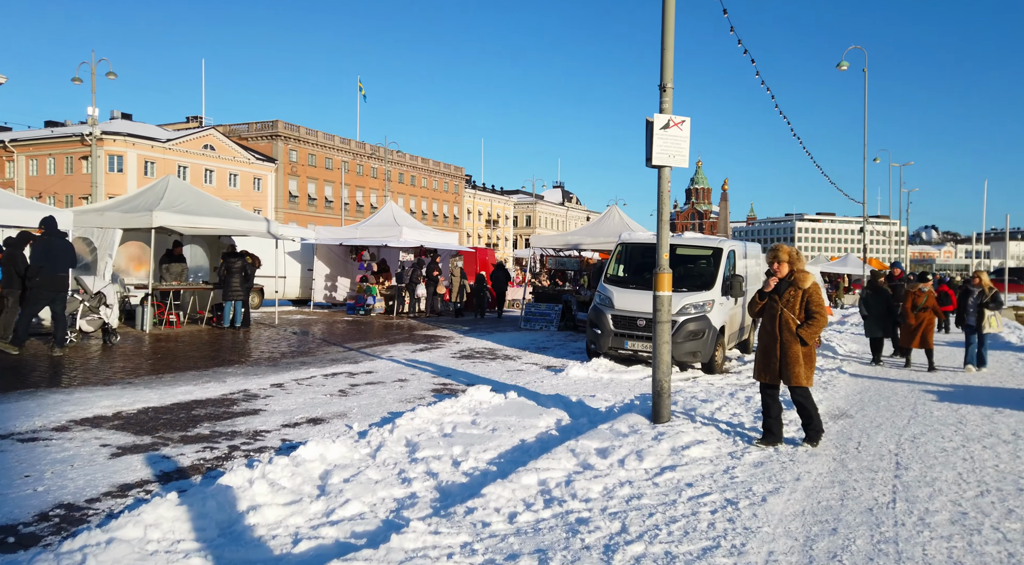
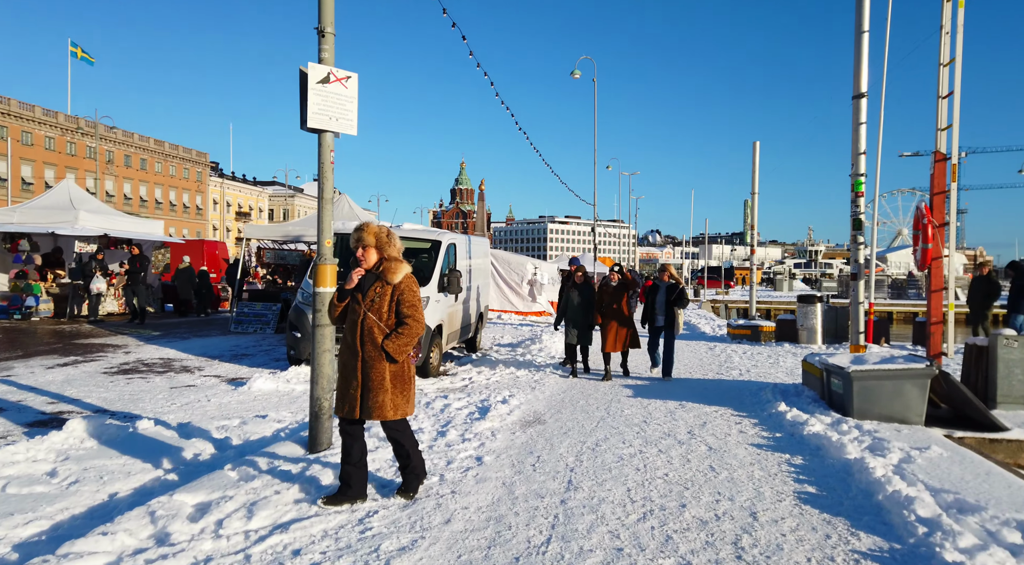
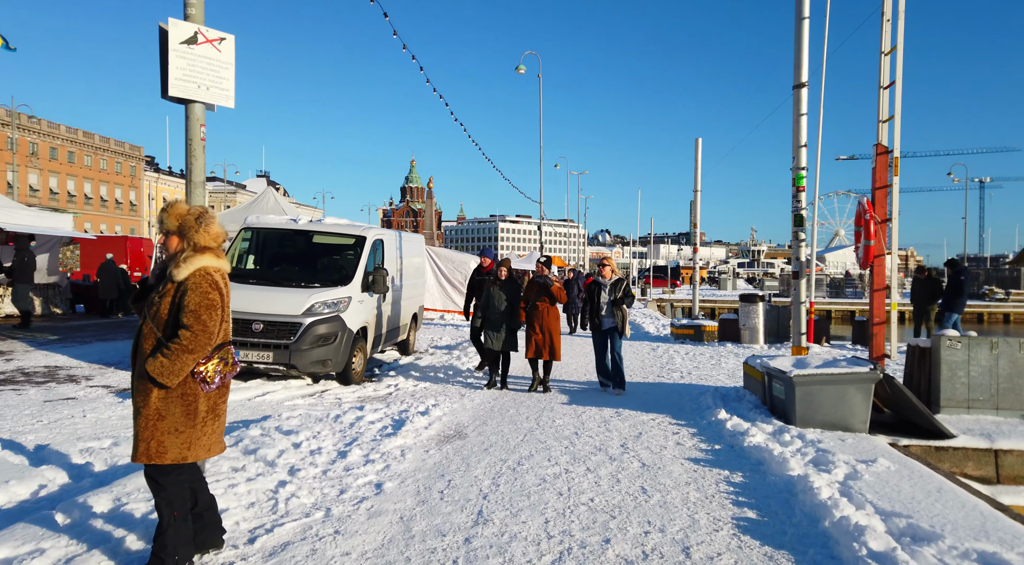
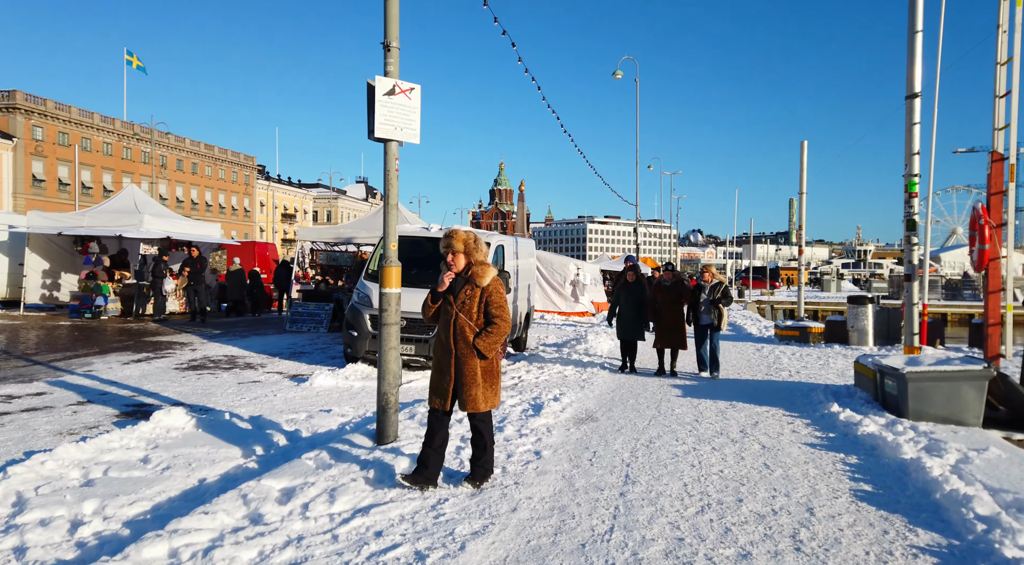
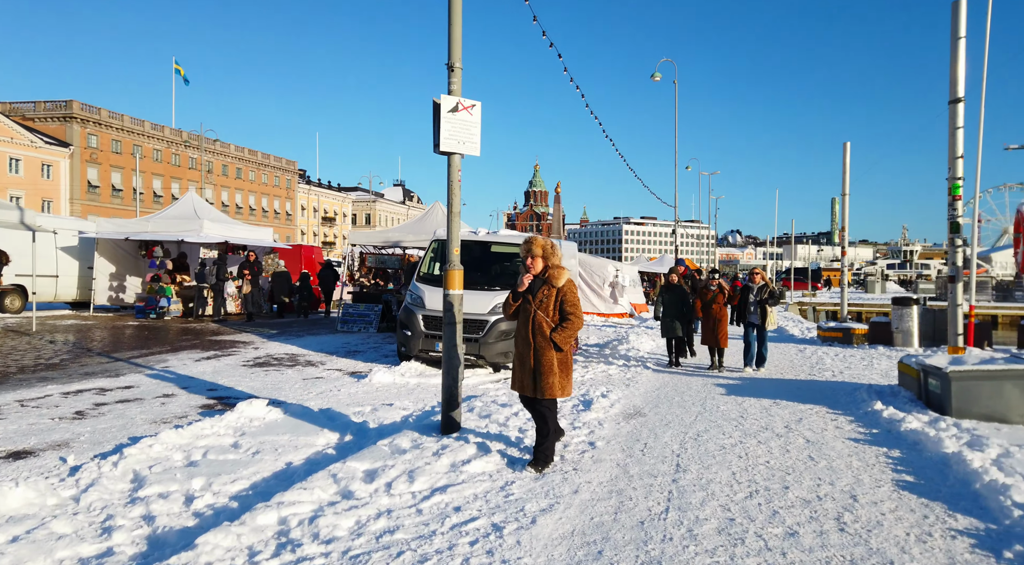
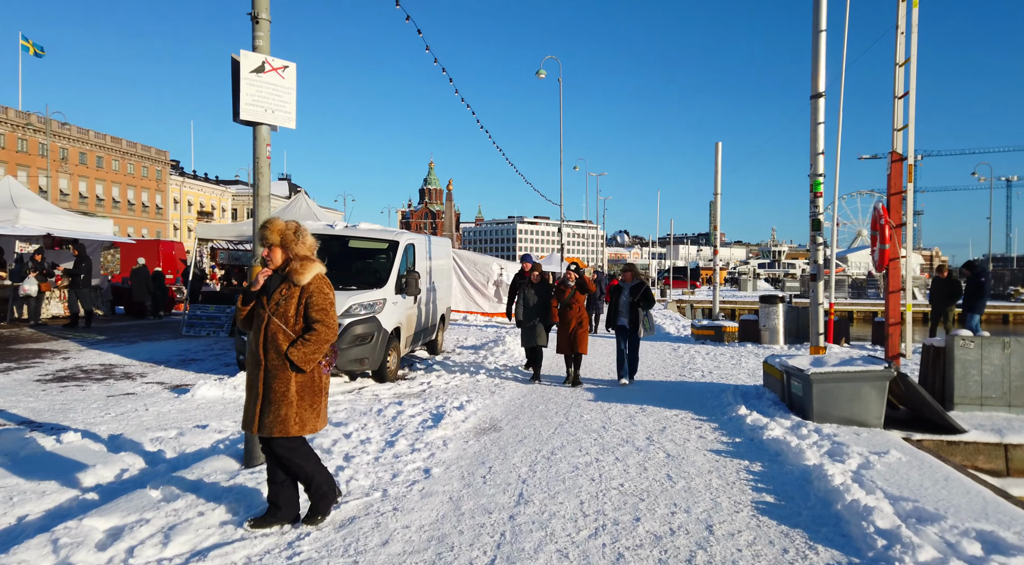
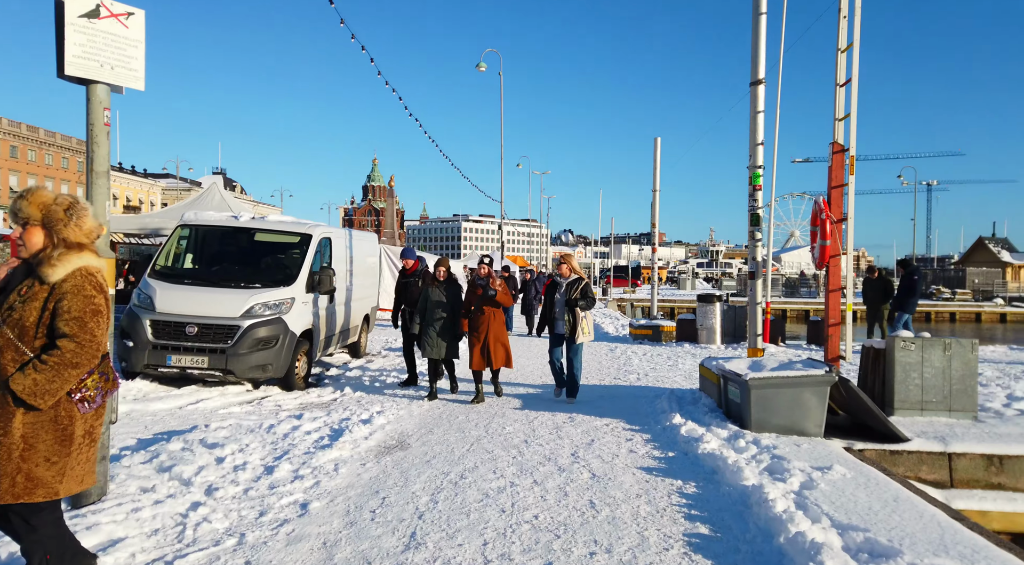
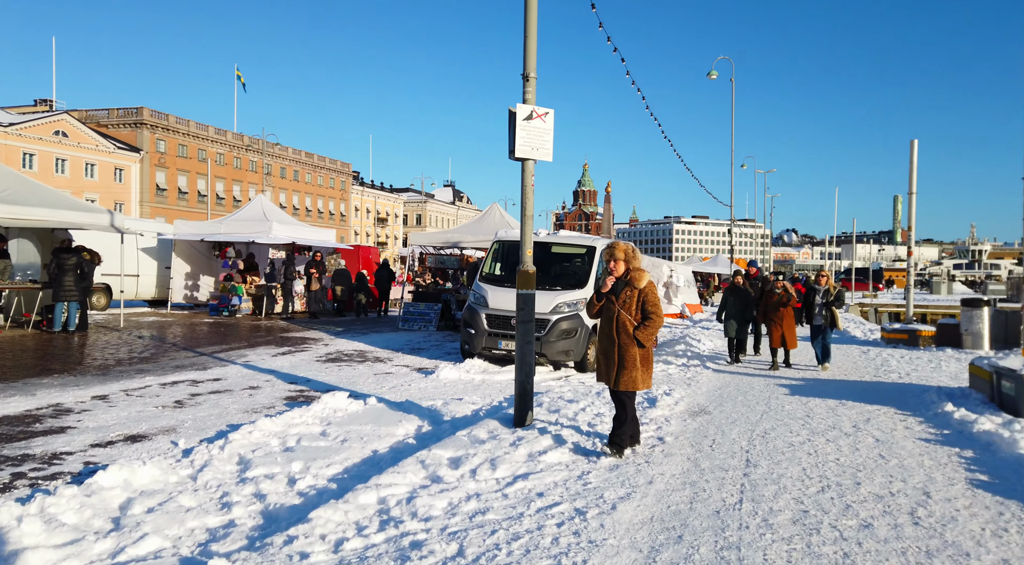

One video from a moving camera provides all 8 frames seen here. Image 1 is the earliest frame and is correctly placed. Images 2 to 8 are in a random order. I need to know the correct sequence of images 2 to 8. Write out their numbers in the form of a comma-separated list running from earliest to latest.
8, 5, 4, 2, 6, 3, 7
